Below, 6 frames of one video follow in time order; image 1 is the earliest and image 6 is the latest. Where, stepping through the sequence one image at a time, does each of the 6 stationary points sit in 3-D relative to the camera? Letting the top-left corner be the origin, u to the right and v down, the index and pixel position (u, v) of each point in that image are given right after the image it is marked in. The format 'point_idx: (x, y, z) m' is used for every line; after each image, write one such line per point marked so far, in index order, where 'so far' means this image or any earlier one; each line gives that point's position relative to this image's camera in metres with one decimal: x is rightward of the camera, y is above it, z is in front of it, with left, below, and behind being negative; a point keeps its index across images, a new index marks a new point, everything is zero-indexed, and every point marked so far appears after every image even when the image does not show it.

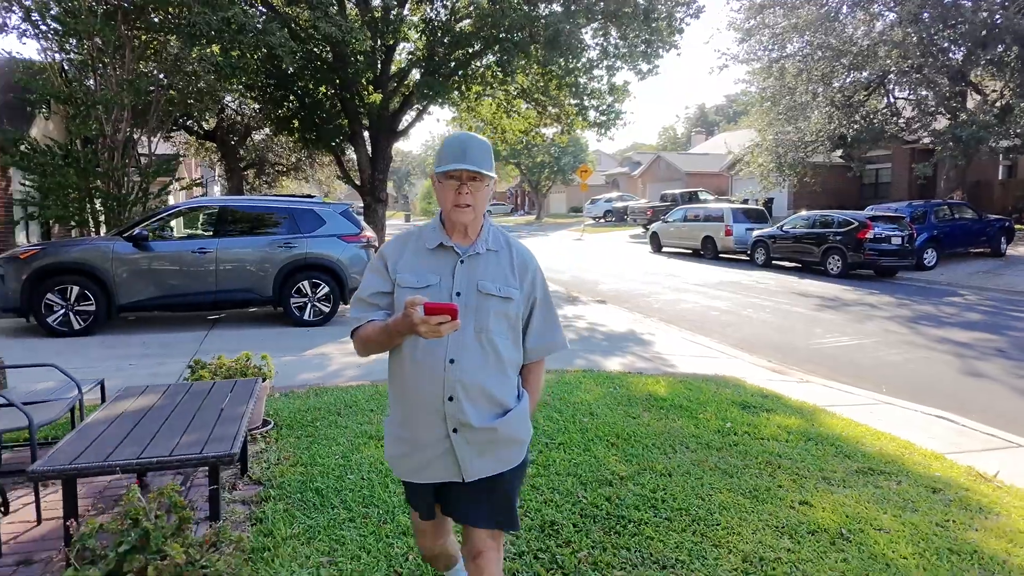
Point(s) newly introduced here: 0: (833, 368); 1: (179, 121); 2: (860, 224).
0: (+4.4, -1.1, +8.9) m
1: (-9.6, +4.8, +18.7) m
2: (+9.7, +1.8, +18.1) m
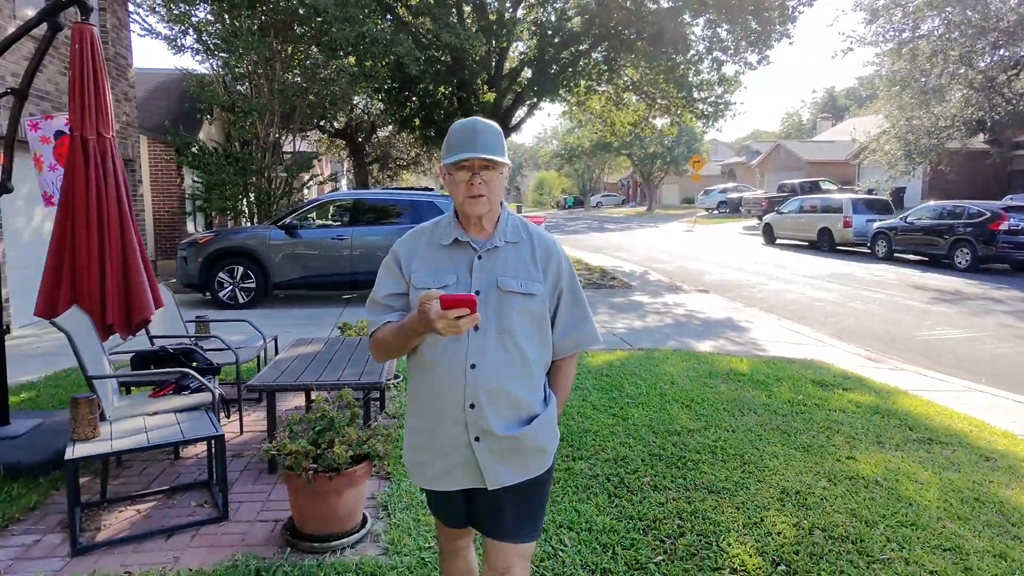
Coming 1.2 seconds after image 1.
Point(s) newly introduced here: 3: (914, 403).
0: (+5.8, -1.0, +8.9) m
1: (-6.2, +5.3, +20.8) m
2: (+12.6, +1.9, +17.0) m
3: (+3.6, -1.0, +5.8) m
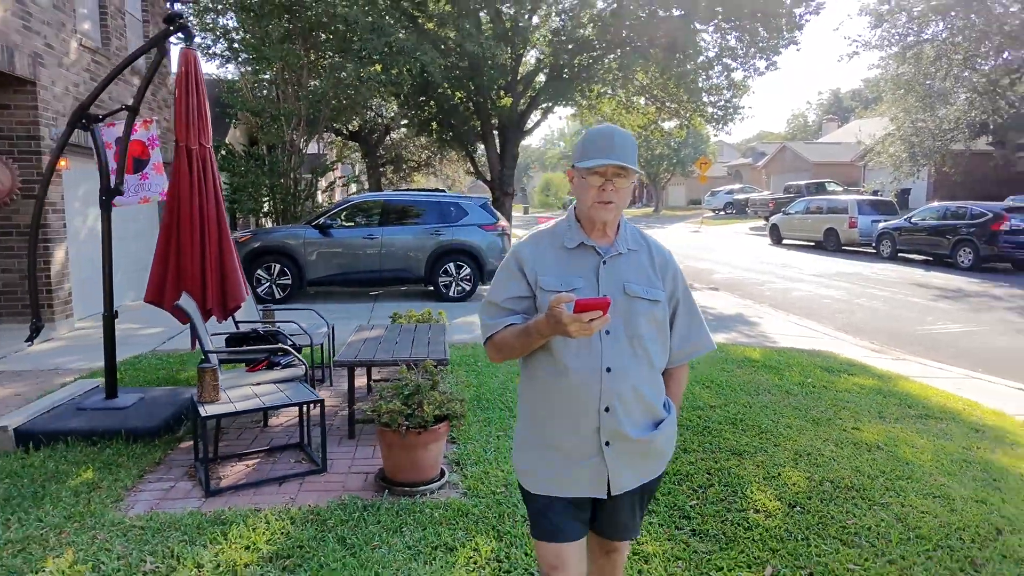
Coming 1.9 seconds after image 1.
0: (+6.1, -0.9, +9.4) m
1: (-5.8, +5.4, +21.4) m
2: (+13.0, +1.9, +17.5) m
3: (+4.0, -1.0, +6.4) m
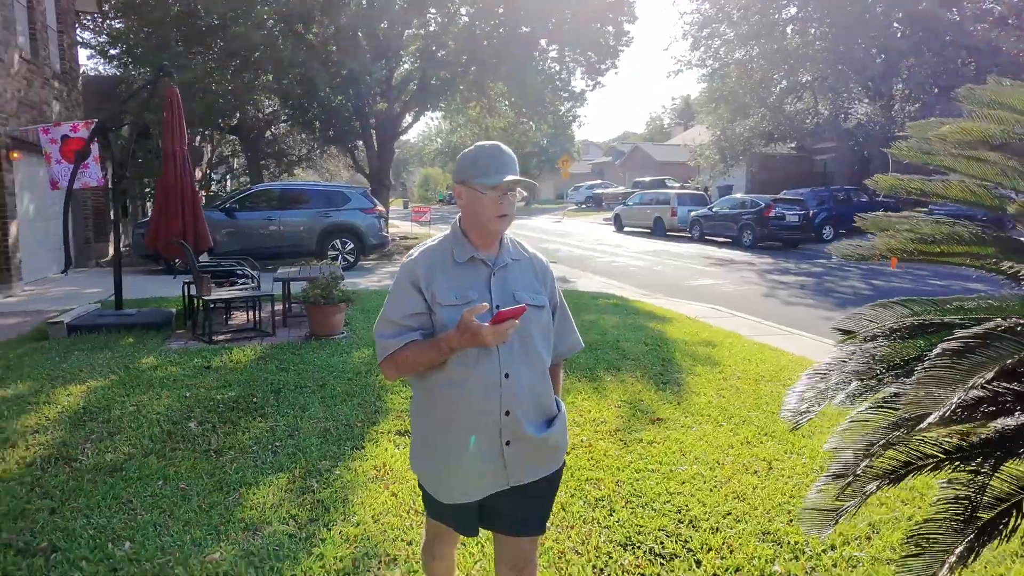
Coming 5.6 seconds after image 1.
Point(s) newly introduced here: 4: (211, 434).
0: (+3.6, -0.1, +13.6) m
1: (-10.4, +6.0, +23.2) m
2: (+8.9, +2.9, +22.7) m
3: (+2.0, -0.3, +10.2) m
4: (-2.0, -1.0, +4.3) m
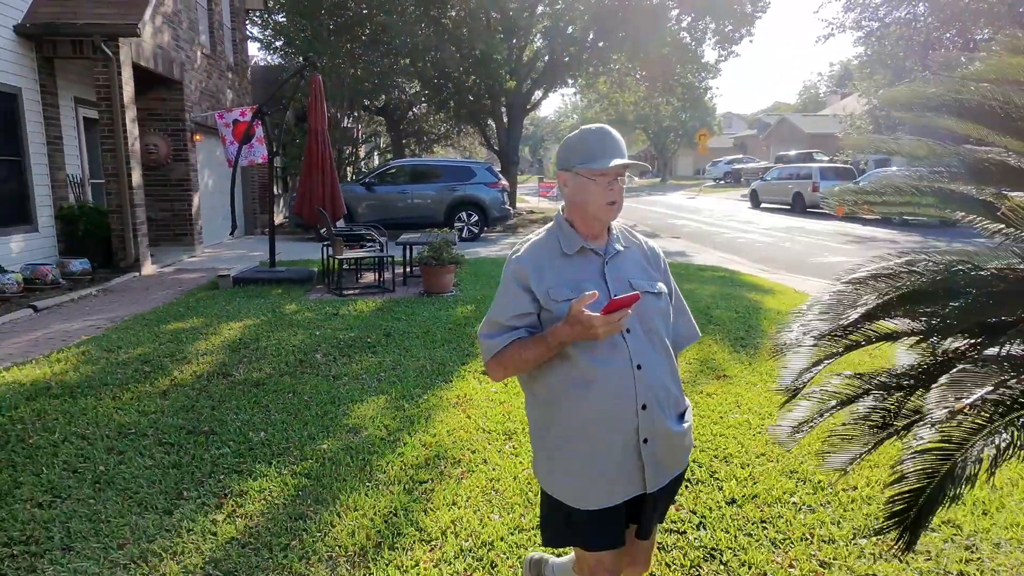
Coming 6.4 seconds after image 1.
0: (+6.0, +0.3, +13.1) m
1: (-5.5, +7.2, +25.2) m
2: (+13.1, +3.5, +20.9) m
3: (+3.7, +0.2, +10.2) m
4: (-1.4, -0.6, +5.2) m
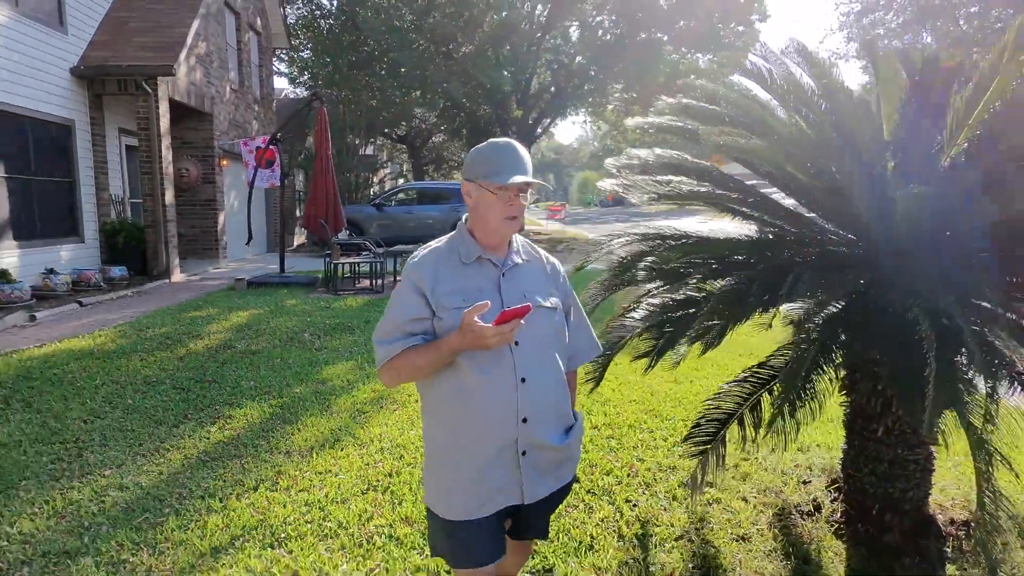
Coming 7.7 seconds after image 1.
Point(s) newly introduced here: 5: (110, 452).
0: (+5.9, +0.1, +14.0) m
1: (-5.1, +6.4, +26.8) m
2: (+13.3, +2.9, +21.6) m
3: (+3.5, 0.0, +11.1) m
4: (-1.9, -0.5, +6.4) m
5: (-2.5, -1.0, +4.0) m
